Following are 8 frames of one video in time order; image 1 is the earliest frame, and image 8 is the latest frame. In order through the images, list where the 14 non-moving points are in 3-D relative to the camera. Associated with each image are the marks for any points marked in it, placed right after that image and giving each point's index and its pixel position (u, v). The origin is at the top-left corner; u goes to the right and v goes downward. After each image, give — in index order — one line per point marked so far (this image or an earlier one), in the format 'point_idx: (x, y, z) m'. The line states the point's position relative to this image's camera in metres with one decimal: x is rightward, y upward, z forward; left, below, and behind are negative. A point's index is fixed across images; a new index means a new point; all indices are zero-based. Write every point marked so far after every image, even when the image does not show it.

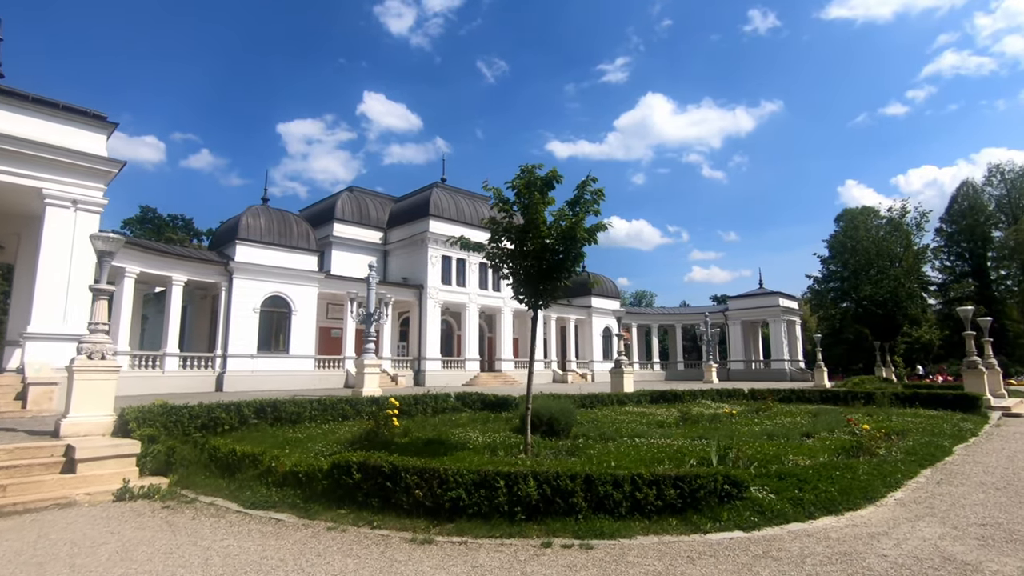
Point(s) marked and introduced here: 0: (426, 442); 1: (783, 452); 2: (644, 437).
0: (-1.4, -2.7, +9.7) m
1: (+4.6, -2.8, +9.3) m
2: (+2.5, -2.8, +10.4) m
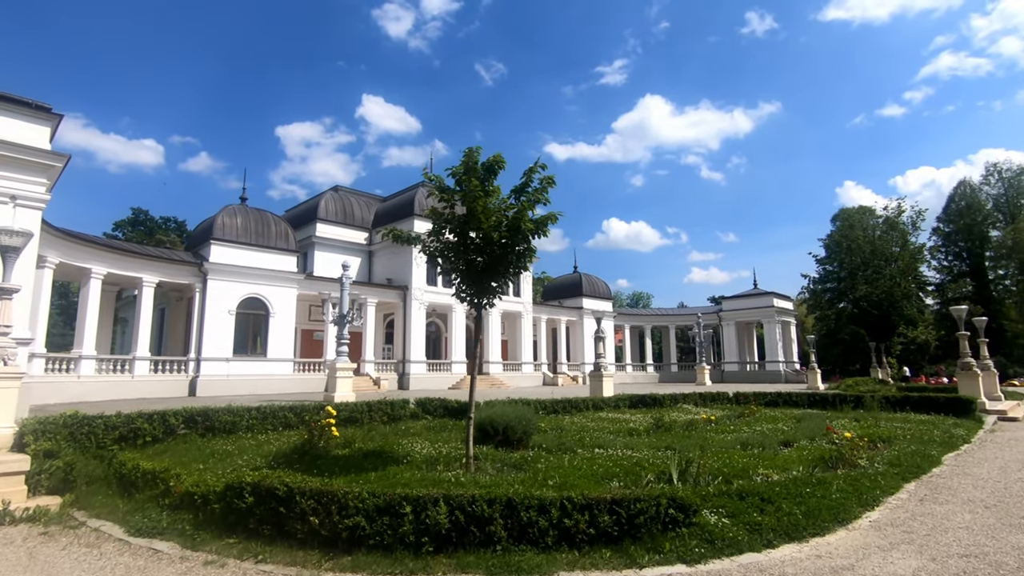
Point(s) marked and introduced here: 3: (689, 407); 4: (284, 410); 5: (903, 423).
0: (-2.3, -2.7, +8.9) m
1: (+3.7, -2.7, +8.4) m
2: (+1.6, -2.8, +9.6) m
3: (+5.3, -3.6, +16.5) m
4: (-4.5, -2.4, +10.8) m
5: (+10.0, -3.5, +14.1) m
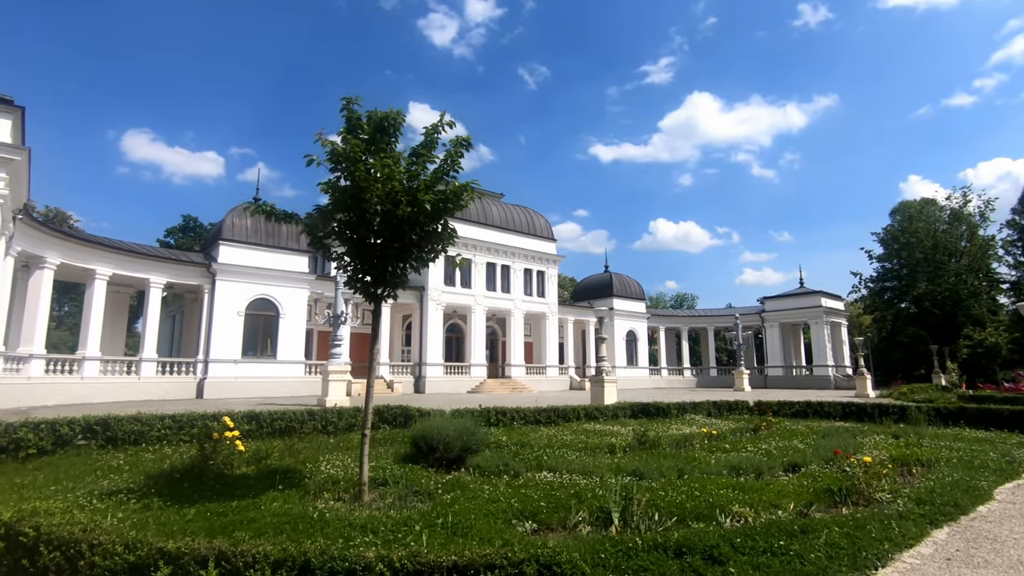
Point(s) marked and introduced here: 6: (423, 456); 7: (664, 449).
0: (-3.3, -2.6, +7.6) m
1: (+2.7, -2.5, +6.6) m
2: (+0.7, -2.6, +8.0) m
3: (+4.9, -3.4, +14.5) m
4: (-5.4, -2.3, +9.6) m
5: (+9.4, -3.3, +11.7) m
6: (-1.4, -2.6, +8.6) m
7: (+2.8, -2.9, +9.9) m
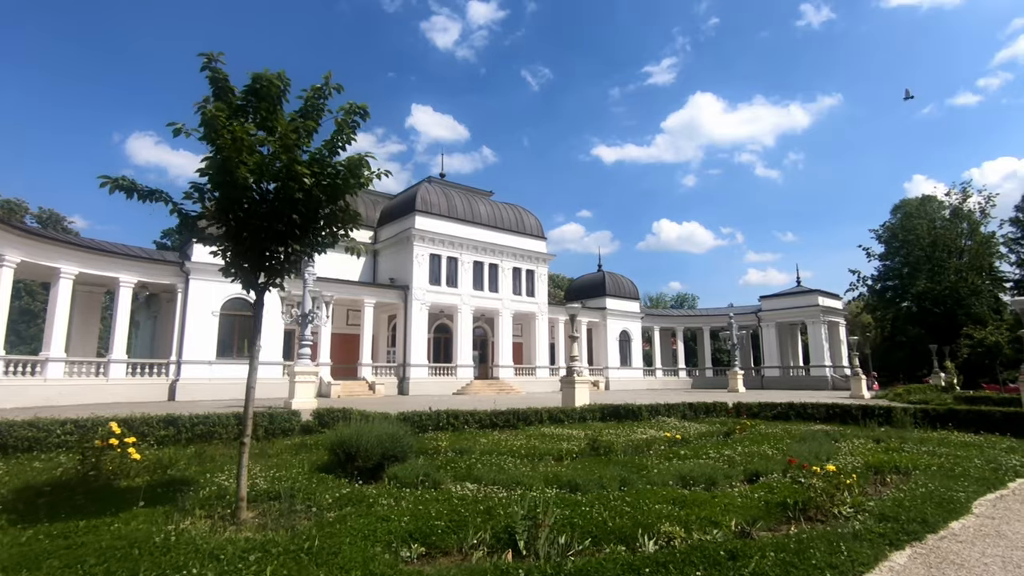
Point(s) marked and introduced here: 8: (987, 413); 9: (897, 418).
0: (-4.3, -2.4, +6.8) m
1: (+1.6, -2.4, +5.8) m
2: (-0.4, -2.5, +7.2) m
3: (+3.9, -3.3, +13.7) m
4: (-6.4, -2.2, +8.9) m
5: (+8.4, -3.1, +10.8) m
6: (-2.4, -2.5, +7.8) m
7: (+1.8, -2.8, +9.1) m
8: (+11.2, -2.9, +12.9) m
9: (+9.5, -3.2, +13.6) m
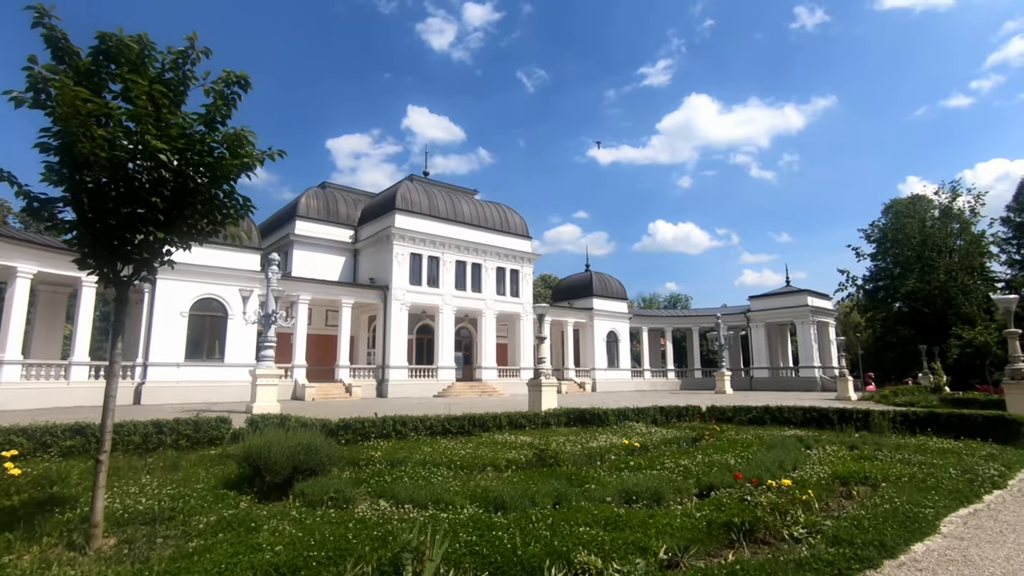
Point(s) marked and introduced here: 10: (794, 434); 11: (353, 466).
0: (-5.3, -2.4, +6.0) m
1: (+0.7, -2.3, +5.1) m
2: (-1.3, -2.5, +6.4) m
3: (+2.9, -3.3, +13.0) m
4: (-7.3, -2.1, +8.1) m
5: (+7.4, -3.1, +10.2) m
6: (-3.3, -2.5, +7.0) m
7: (+0.8, -2.7, +8.4) m
8: (+10.2, -2.9, +12.3) m
9: (+8.5, -3.2, +12.9) m
10: (+6.4, -3.3, +12.4) m
11: (-2.3, -2.6, +8.0) m
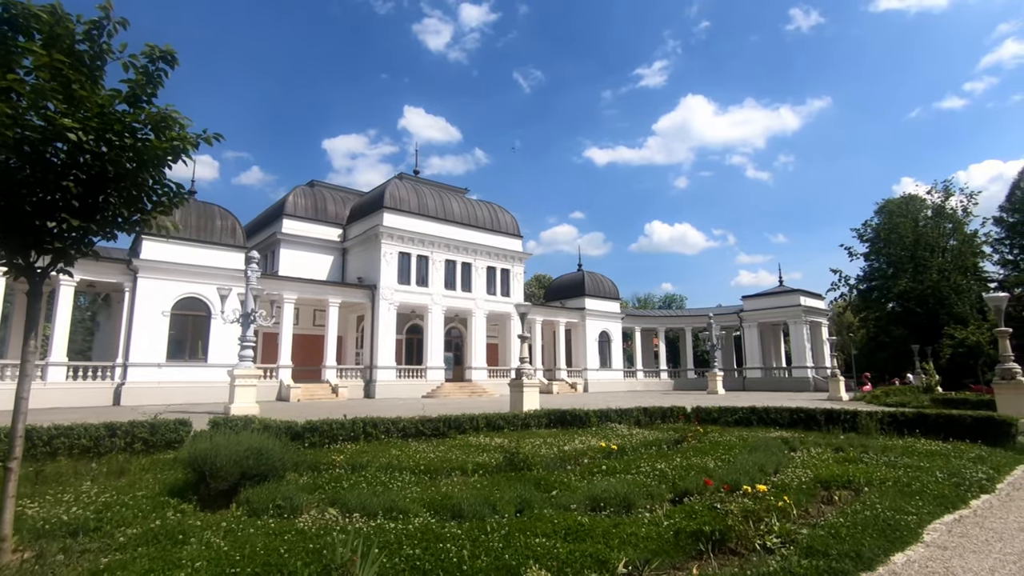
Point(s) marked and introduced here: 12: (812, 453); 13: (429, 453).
0: (-5.7, -2.3, +5.6) m
1: (+0.3, -2.3, +4.7) m
2: (-1.8, -2.4, +6.0) m
3: (+2.4, -3.2, +12.6) m
4: (-7.8, -2.1, +7.7) m
5: (+6.9, -3.0, +9.8) m
6: (-3.8, -2.4, +6.6) m
7: (+0.4, -2.7, +8.0) m
8: (+9.7, -2.8, +12.0) m
9: (+8.0, -3.1, +12.6) m
10: (+5.9, -3.2, +12.1) m
11: (-2.8, -2.5, +7.7) m
12: (+5.6, -3.1, +10.3) m
13: (-1.4, -2.8, +9.4) m
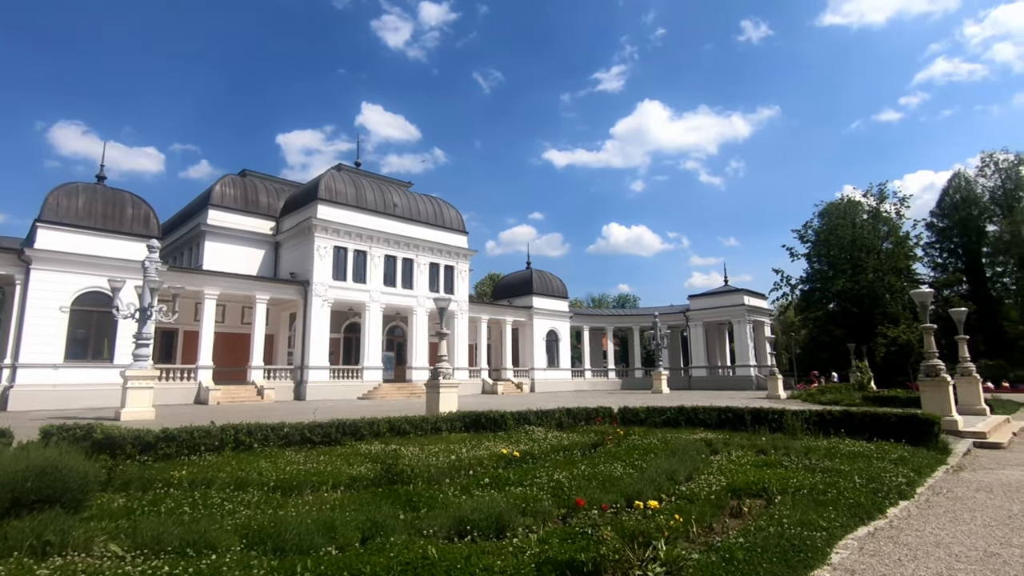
0: (-7.1, -2.1, +4.1) m
1: (-1.1, -2.1, +3.6) m
2: (-3.2, -2.2, +4.8) m
3: (+0.5, -3.0, +11.7) m
4: (-9.3, -1.8, +6.0) m
5: (+5.2, -2.9, +9.2) m
6: (-5.3, -2.2, +5.2) m
7: (-1.2, -2.5, +6.9) m
8: (+7.8, -2.7, +11.6) m
9: (+6.1, -3.0, +12.1) m
10: (+4.0, -3.1, +11.4) m
11: (-4.3, -2.3, +6.3) m
12: (+3.8, -2.9, +9.6) m
13: (-3.1, -2.6, +8.2) m
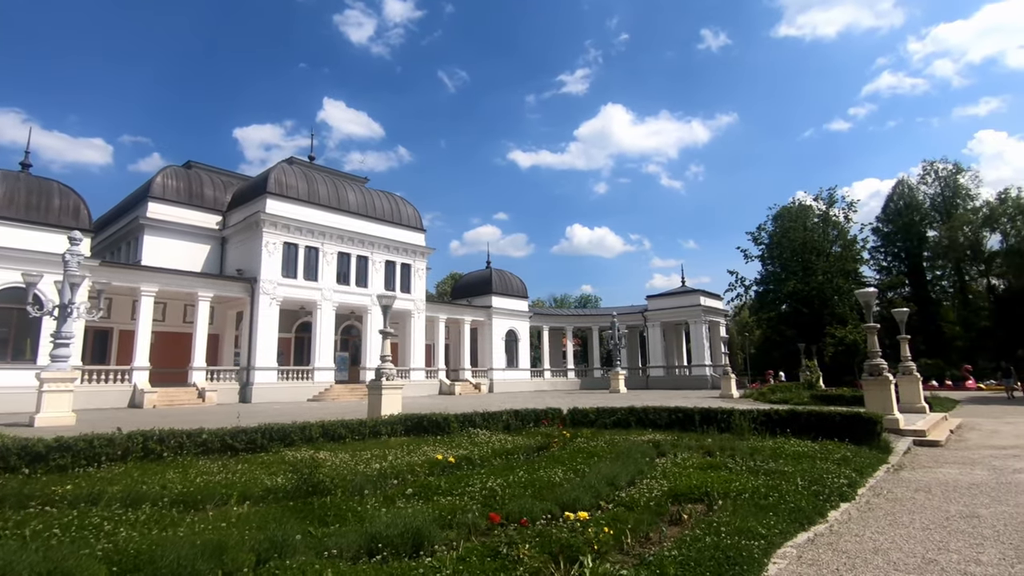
0: (-7.7, -2.0, +3.1) m
1: (-1.7, -2.0, +3.1) m
2: (-3.9, -2.1, +4.1) m
3: (-0.7, -3.0, +11.2) m
4: (-10.1, -1.7, +4.8) m
5: (+4.2, -2.8, +9.1) m
6: (-6.0, -2.1, +4.4) m
7: (-2.1, -2.4, +6.3) m
8: (+6.6, -2.7, +11.6) m
9: (+4.9, -2.9, +12.0) m
10: (+2.8, -3.1, +11.1) m
11: (-5.1, -2.2, +5.6) m
12: (+2.8, -2.9, +9.3) m
13: (-4.0, -2.5, +7.5) m
